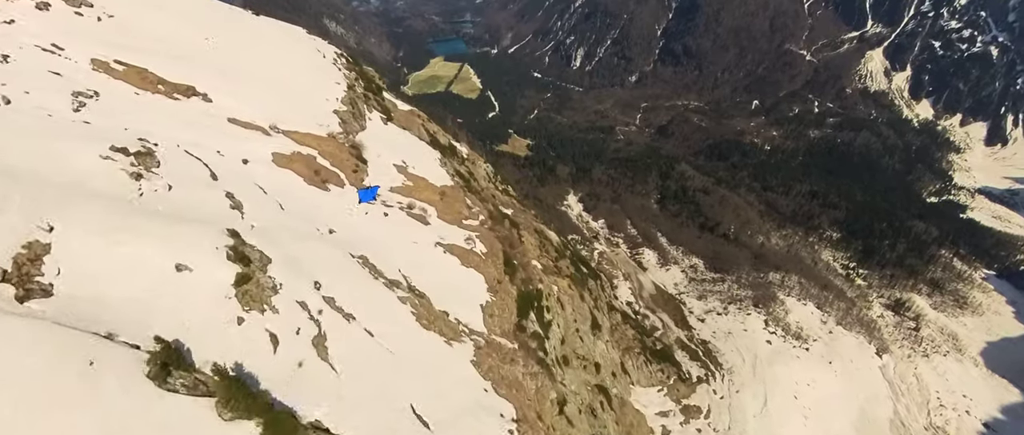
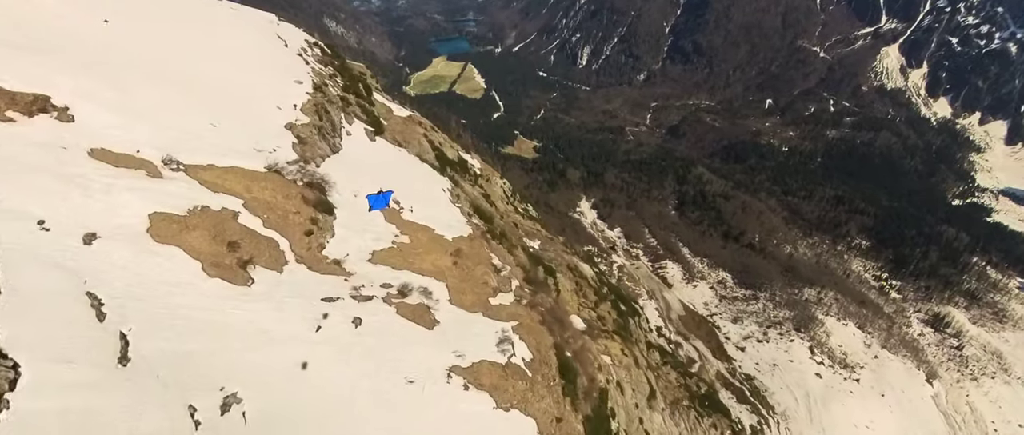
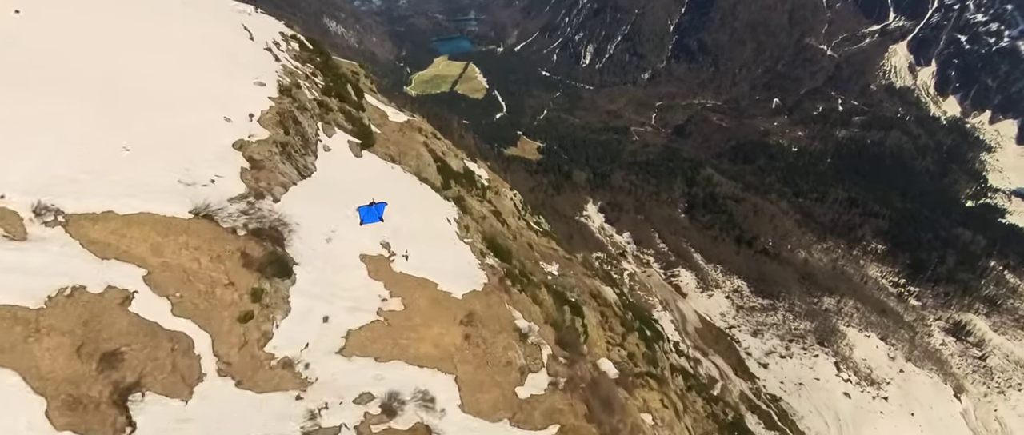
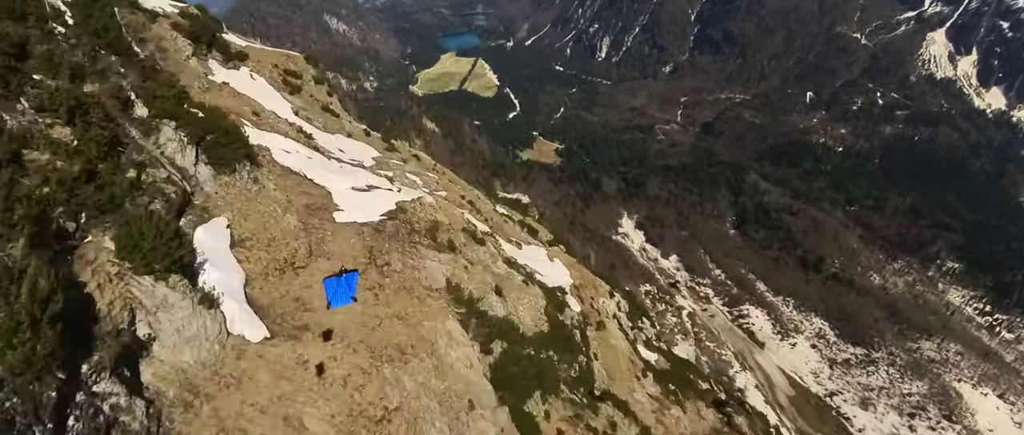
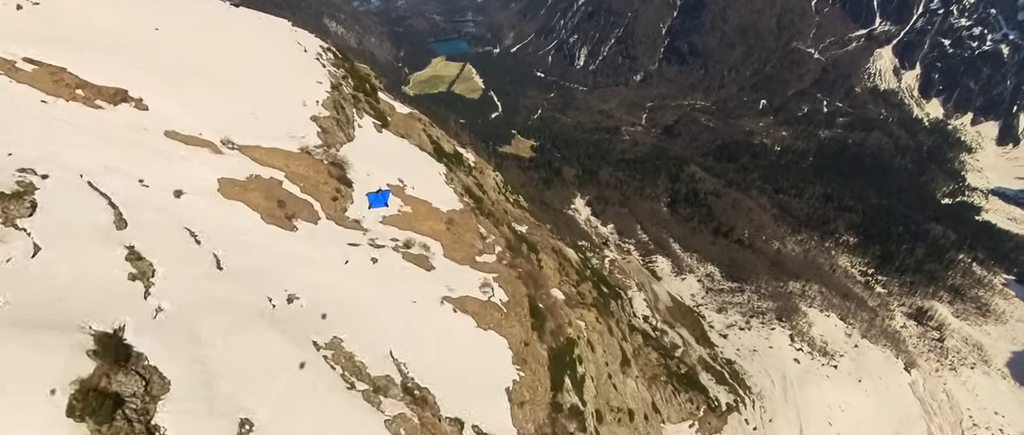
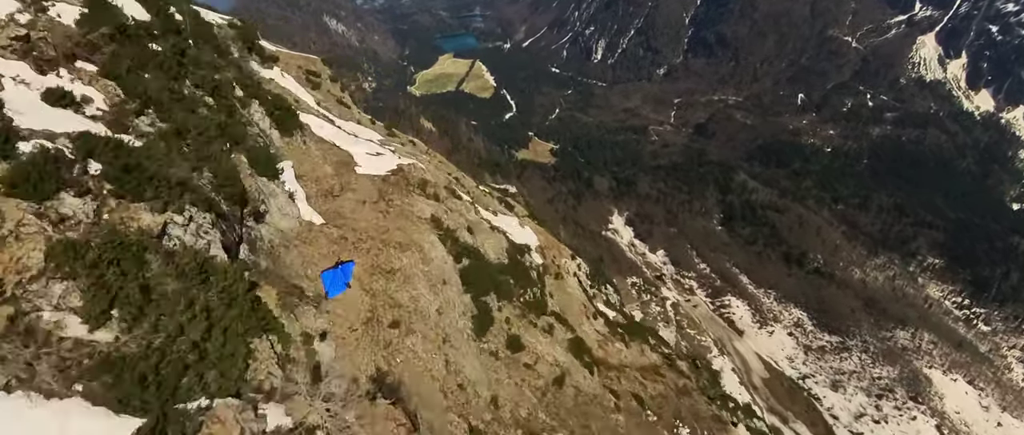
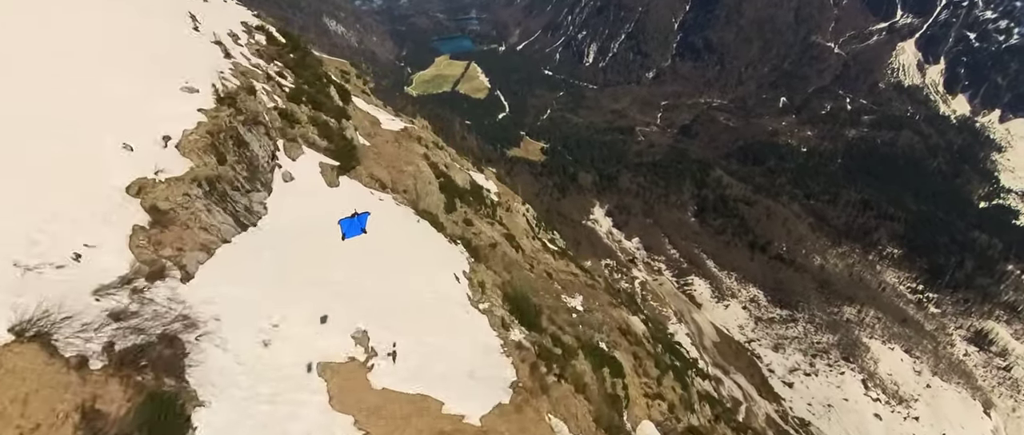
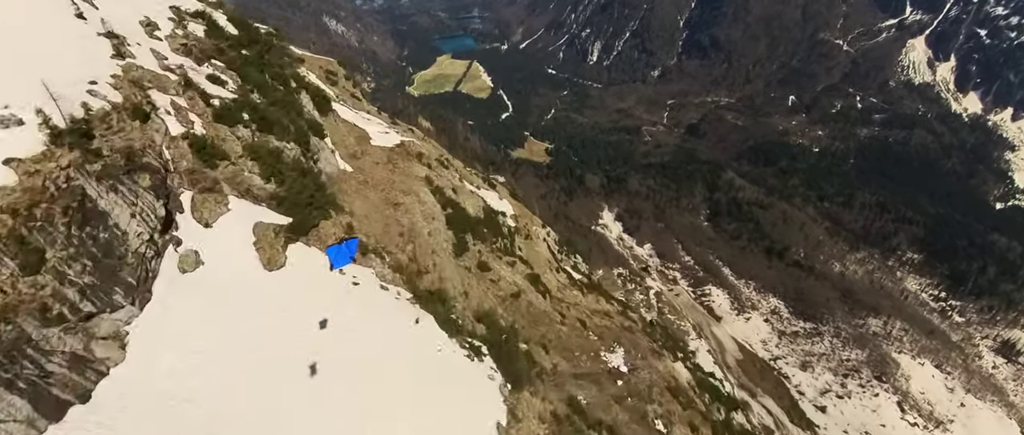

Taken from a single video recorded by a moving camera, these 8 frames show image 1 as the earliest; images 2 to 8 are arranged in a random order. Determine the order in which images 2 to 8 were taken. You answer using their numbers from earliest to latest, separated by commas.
5, 2, 3, 7, 8, 6, 4
